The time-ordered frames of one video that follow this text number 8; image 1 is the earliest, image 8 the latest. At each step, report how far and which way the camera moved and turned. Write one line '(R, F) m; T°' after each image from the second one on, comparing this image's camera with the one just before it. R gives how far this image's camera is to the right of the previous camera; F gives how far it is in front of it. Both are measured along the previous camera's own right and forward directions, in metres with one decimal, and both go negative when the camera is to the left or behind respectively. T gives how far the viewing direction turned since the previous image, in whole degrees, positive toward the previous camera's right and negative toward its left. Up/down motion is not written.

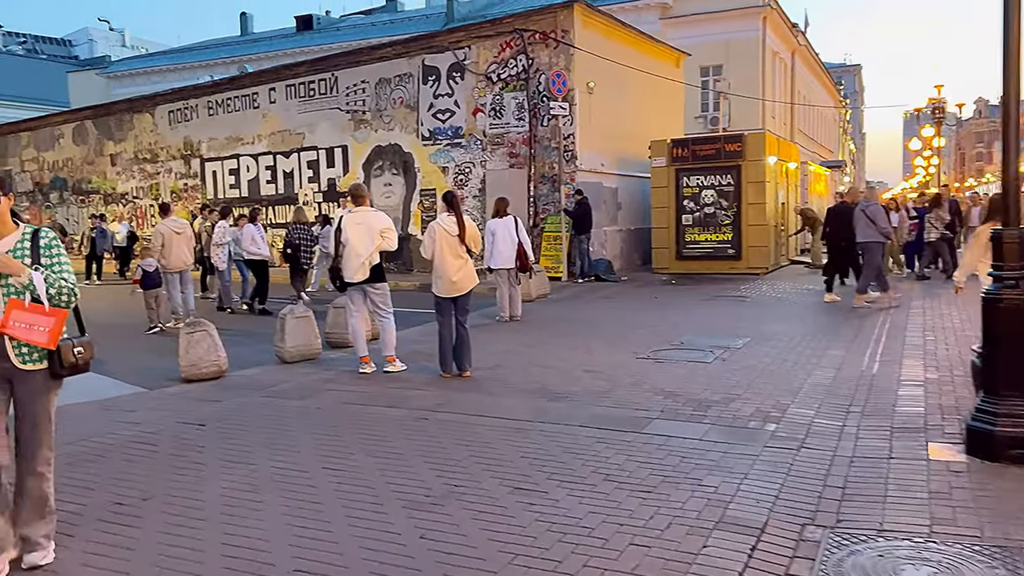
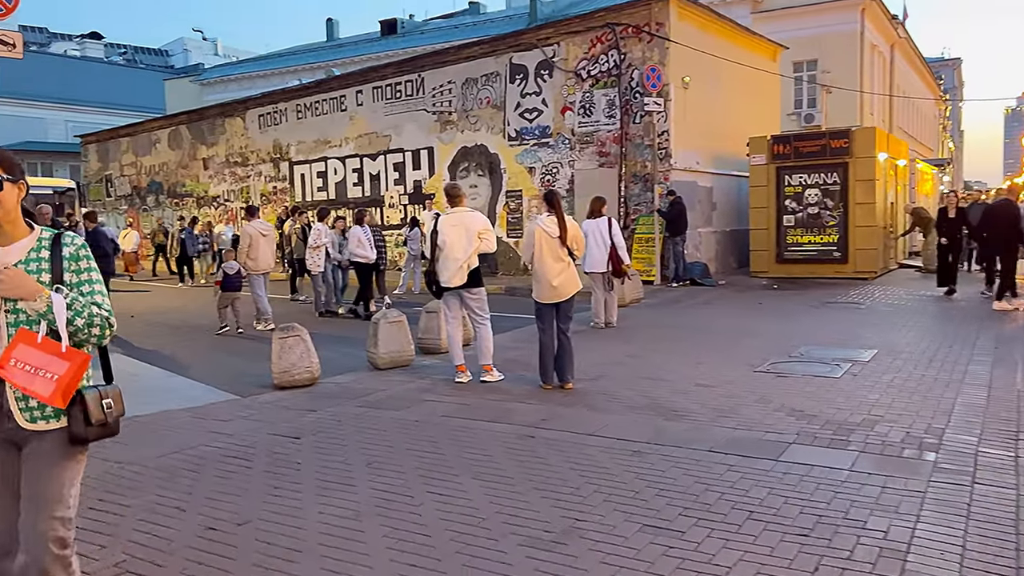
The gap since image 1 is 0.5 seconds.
(-0.3, +0.5) m; -5°
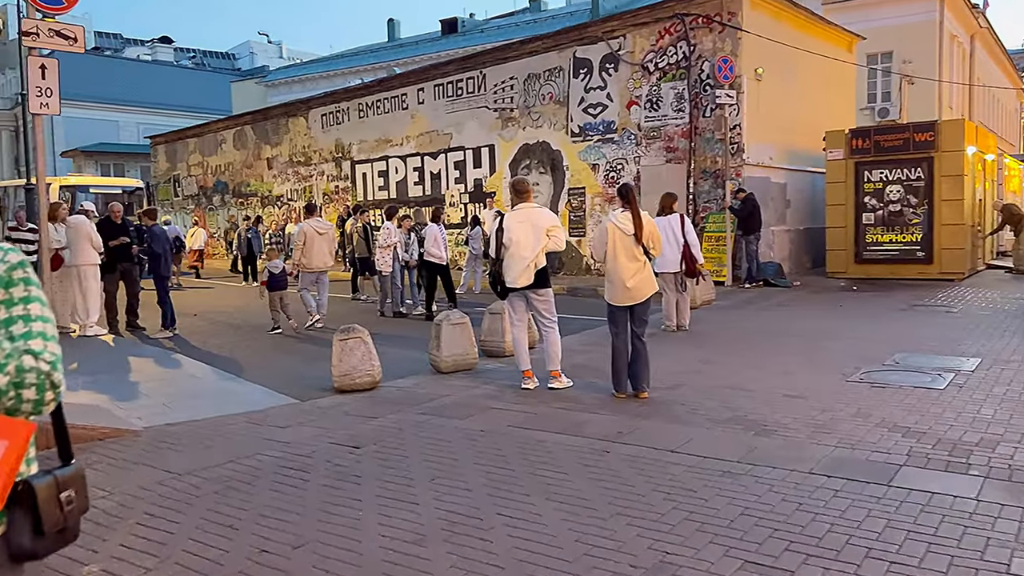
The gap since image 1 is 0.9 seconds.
(-0.1, +0.4) m; -4°
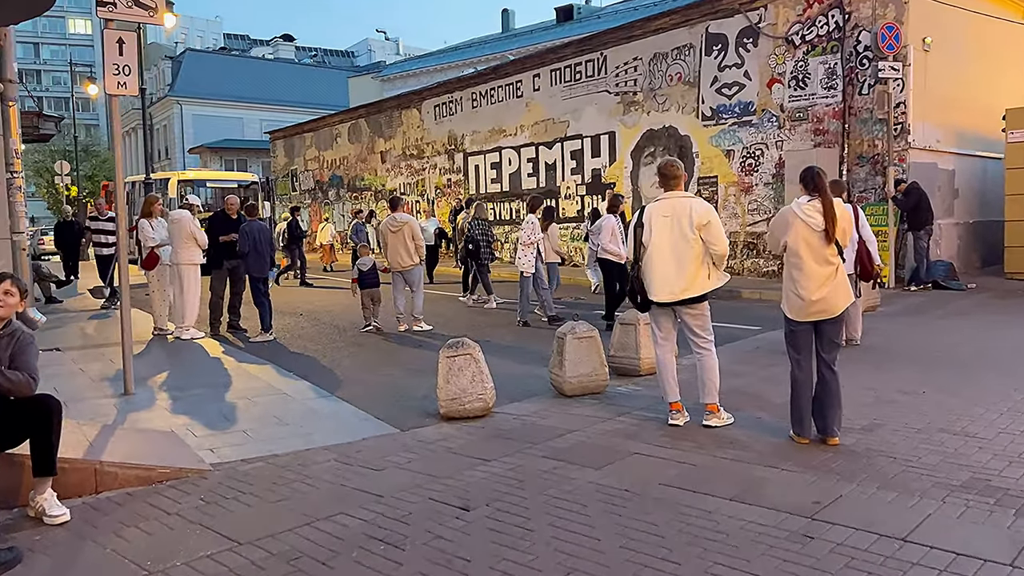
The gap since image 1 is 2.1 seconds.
(-0.2, +1.4) m; -8°
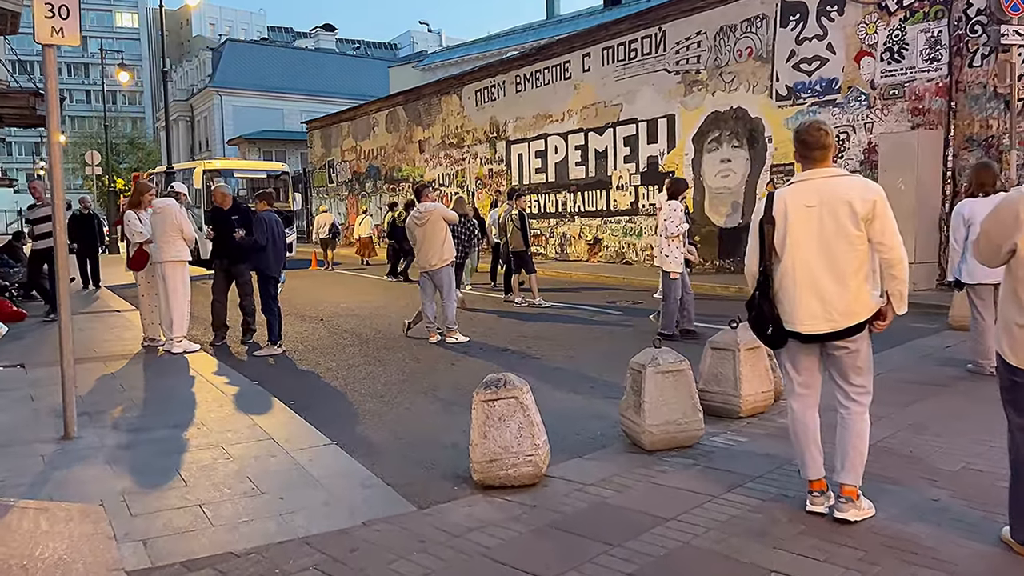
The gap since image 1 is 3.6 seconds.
(-0.1, +1.8) m; -3°
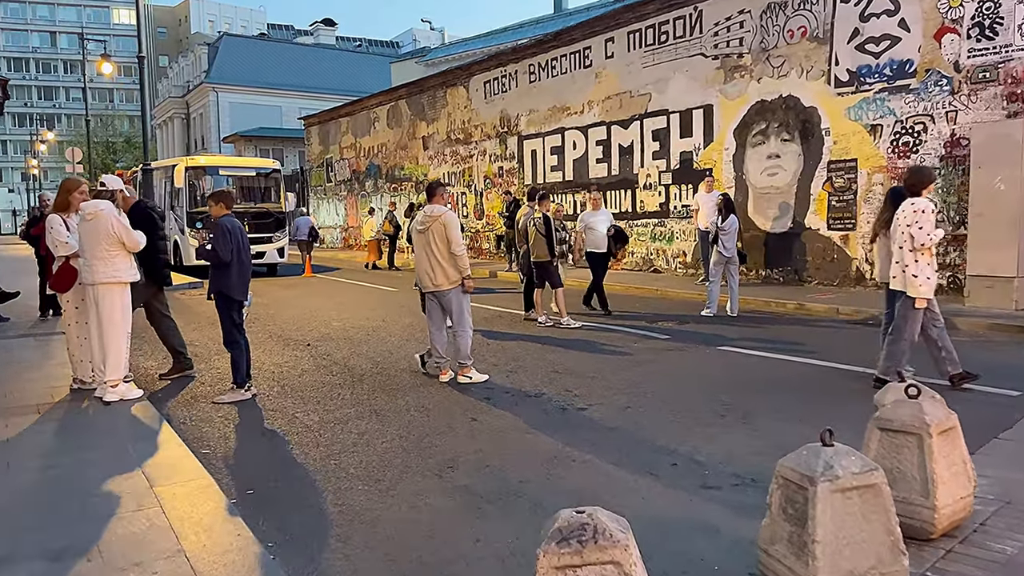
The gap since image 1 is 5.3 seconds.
(-0.3, +2.0) m; 0°
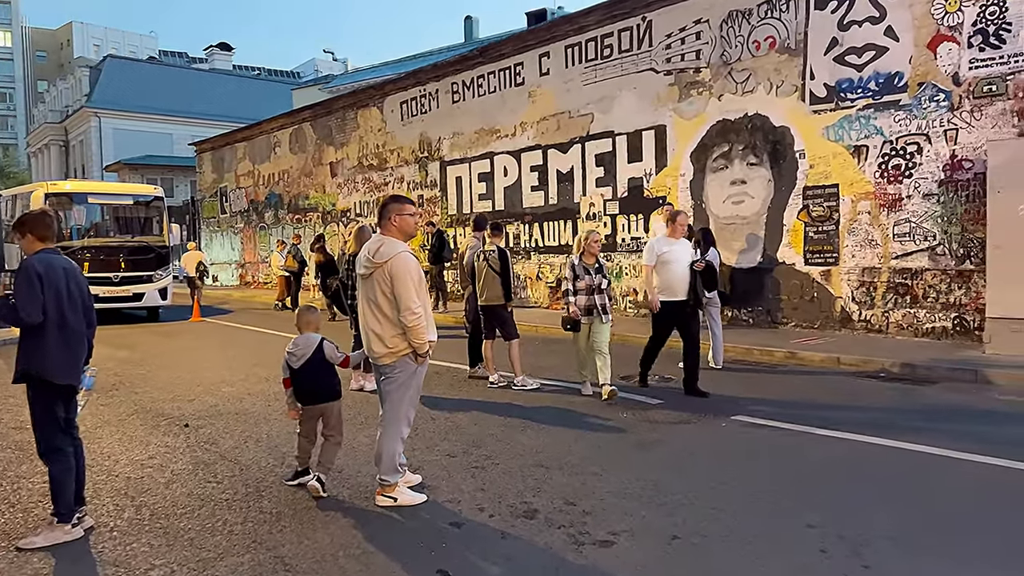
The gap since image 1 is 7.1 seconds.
(-0.4, +2.3) m; +7°
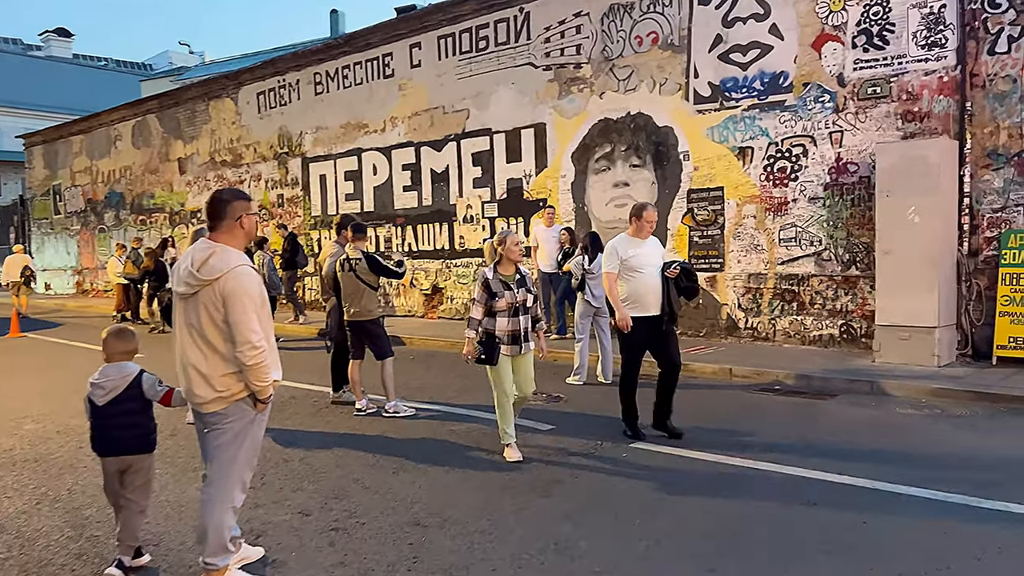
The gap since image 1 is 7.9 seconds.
(0.0, +1.0) m; +9°
